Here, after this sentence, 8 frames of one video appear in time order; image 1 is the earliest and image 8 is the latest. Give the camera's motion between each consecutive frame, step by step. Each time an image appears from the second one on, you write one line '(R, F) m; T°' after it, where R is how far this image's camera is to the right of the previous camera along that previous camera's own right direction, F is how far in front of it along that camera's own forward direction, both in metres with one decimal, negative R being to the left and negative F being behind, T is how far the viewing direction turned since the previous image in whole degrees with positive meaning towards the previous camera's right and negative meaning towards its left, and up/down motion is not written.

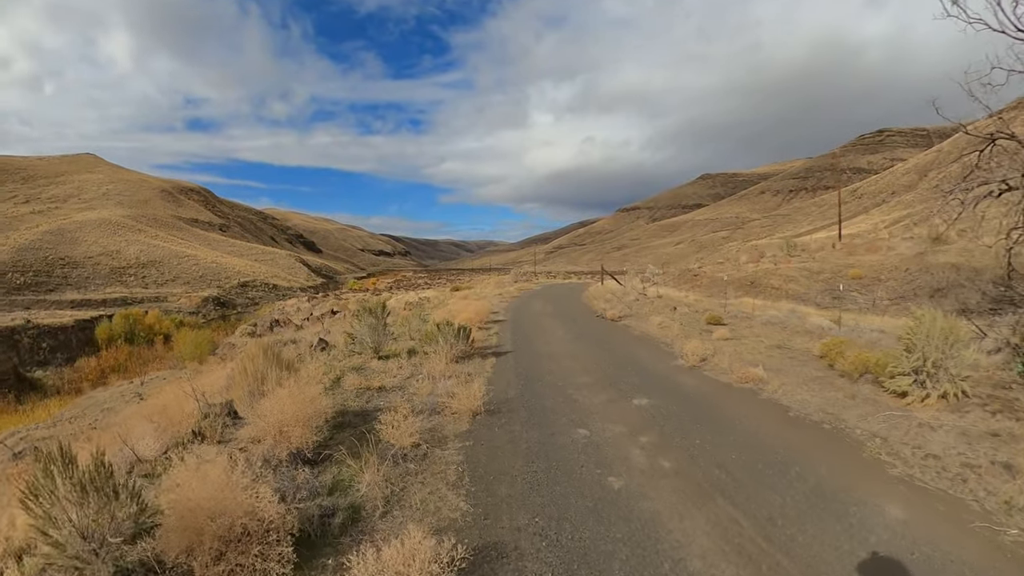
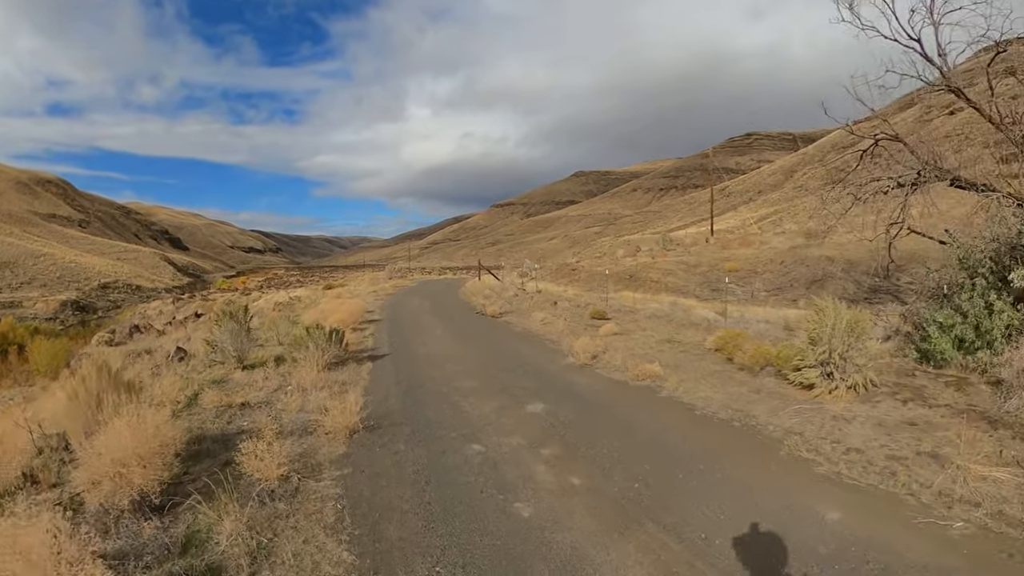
(-0.1, +0.7) m; +7°
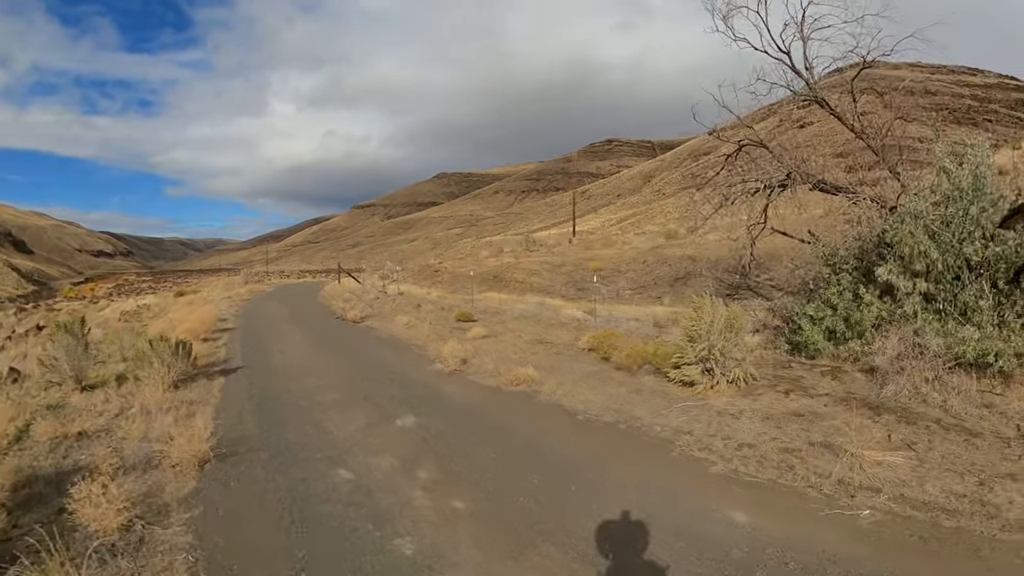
(0.0, +0.5) m; +8°
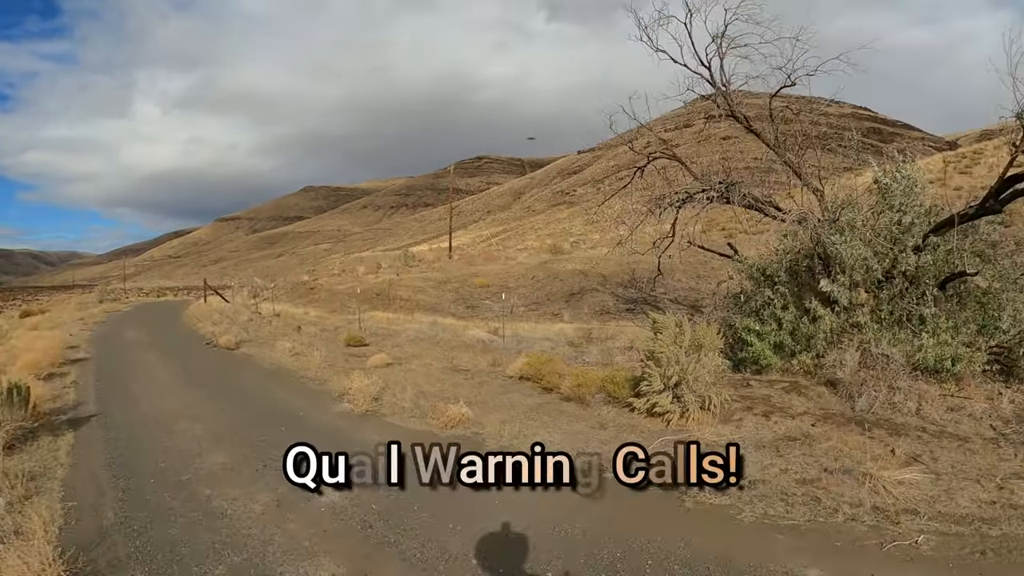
(-0.5, +1.3) m; +8°
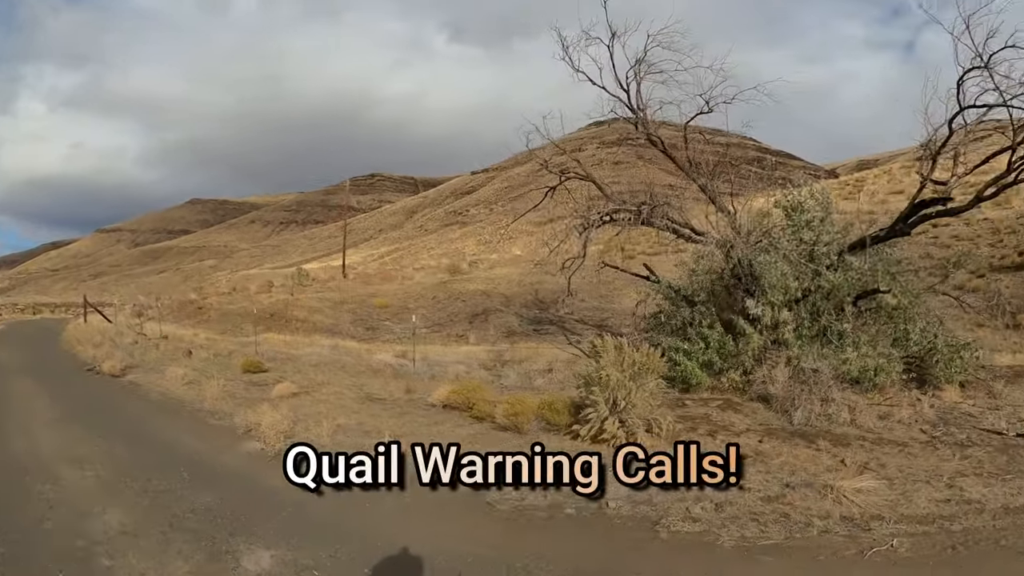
(-0.3, +0.4) m; +7°
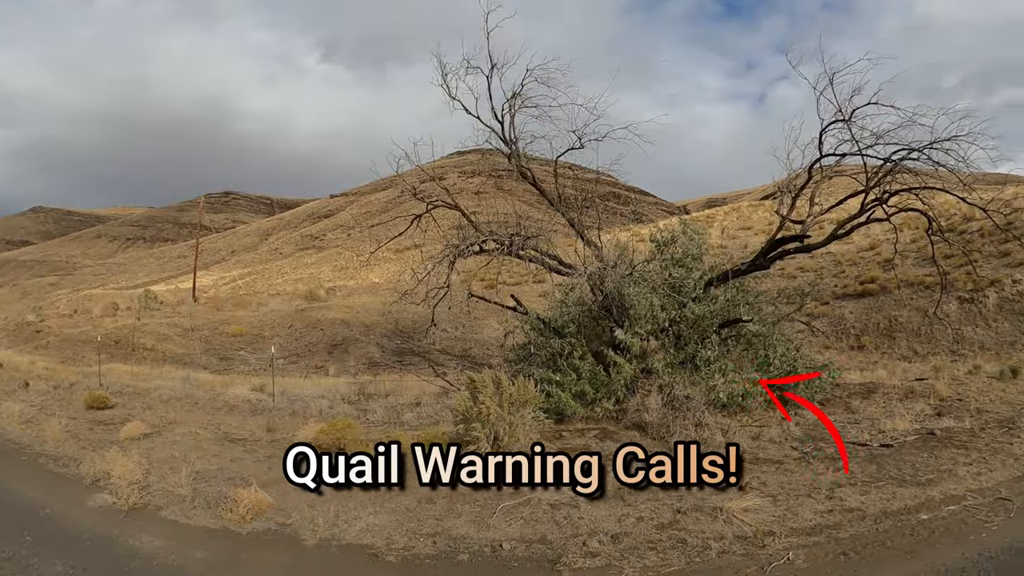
(-0.2, 0.0) m; +9°
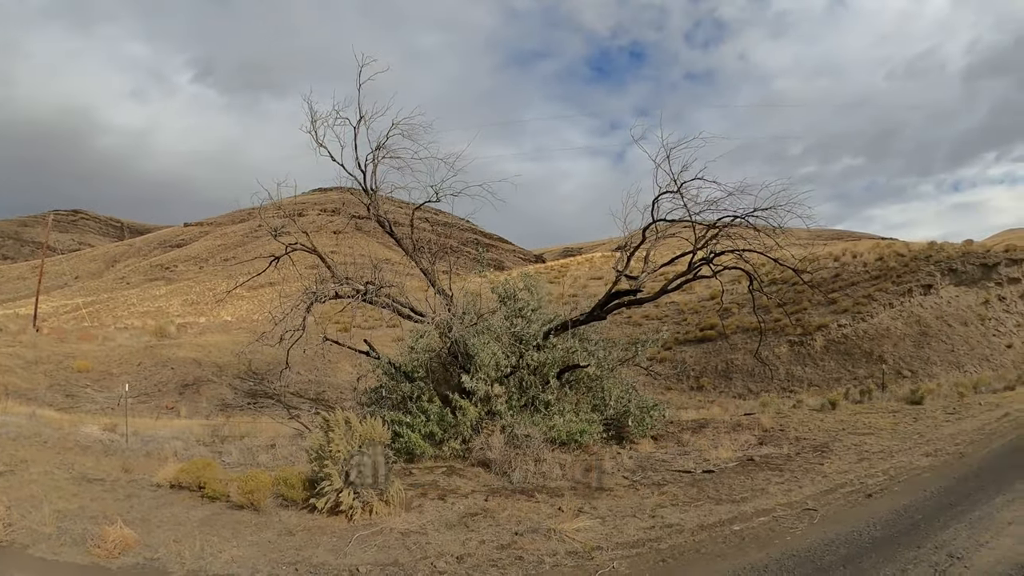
(-0.1, -0.4) m; +8°
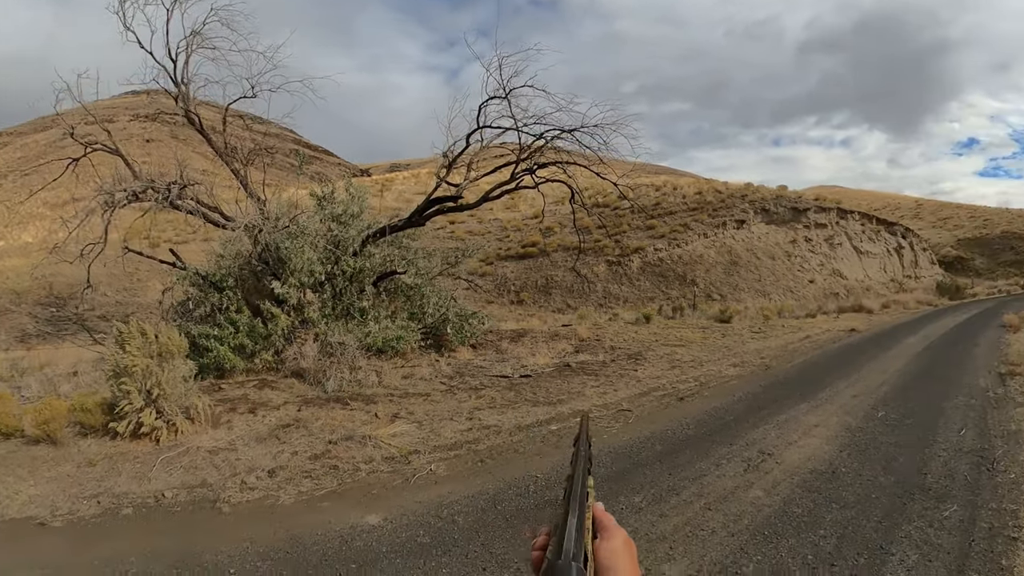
(+0.1, +0.1) m; +10°
